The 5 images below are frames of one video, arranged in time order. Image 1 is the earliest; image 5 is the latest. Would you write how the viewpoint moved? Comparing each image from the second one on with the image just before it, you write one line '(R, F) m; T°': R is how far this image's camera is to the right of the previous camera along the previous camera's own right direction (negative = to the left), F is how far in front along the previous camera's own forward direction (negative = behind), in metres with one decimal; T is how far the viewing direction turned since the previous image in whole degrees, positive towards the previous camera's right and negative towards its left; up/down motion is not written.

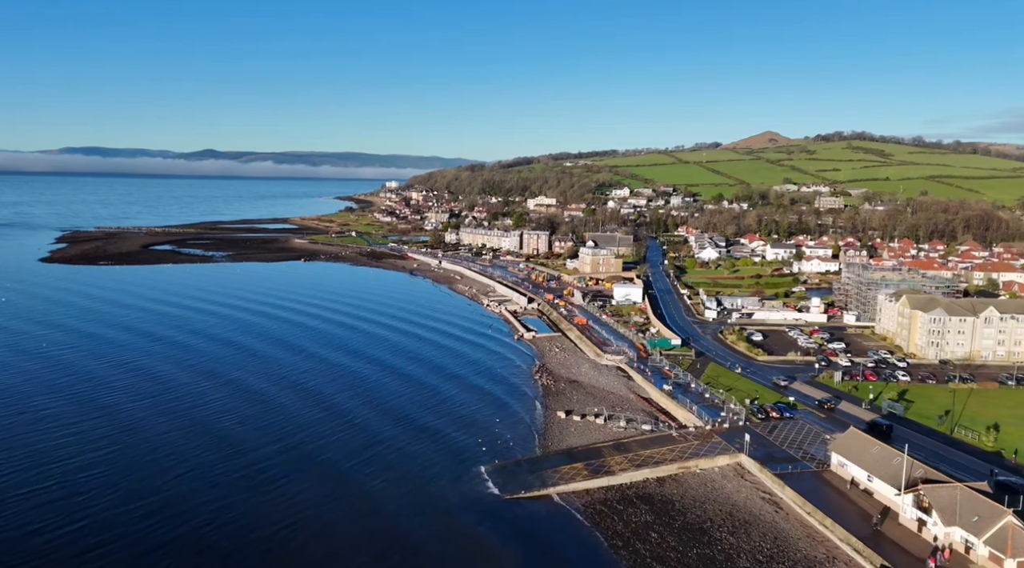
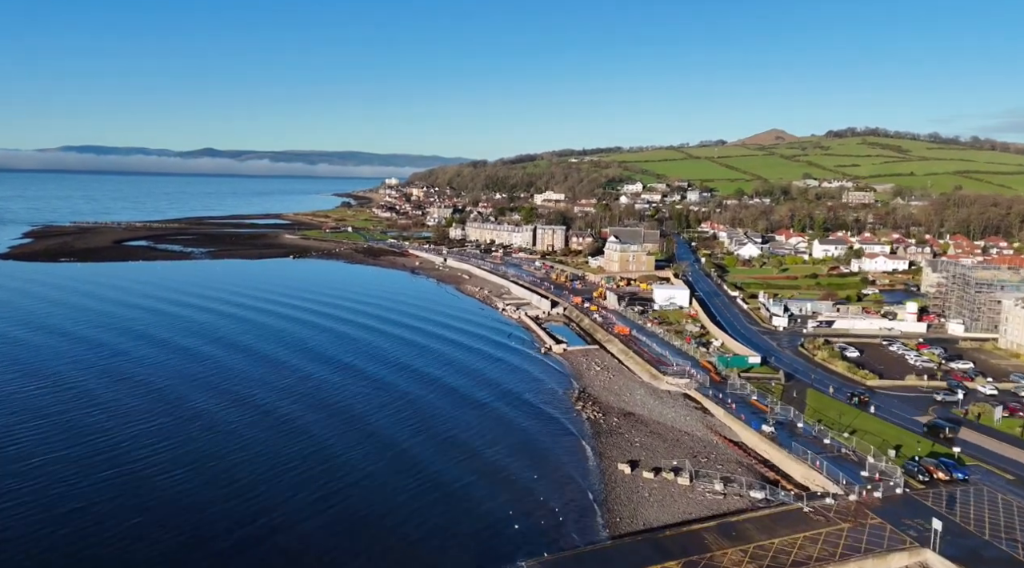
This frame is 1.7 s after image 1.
(-1.5, +9.7) m; 0°
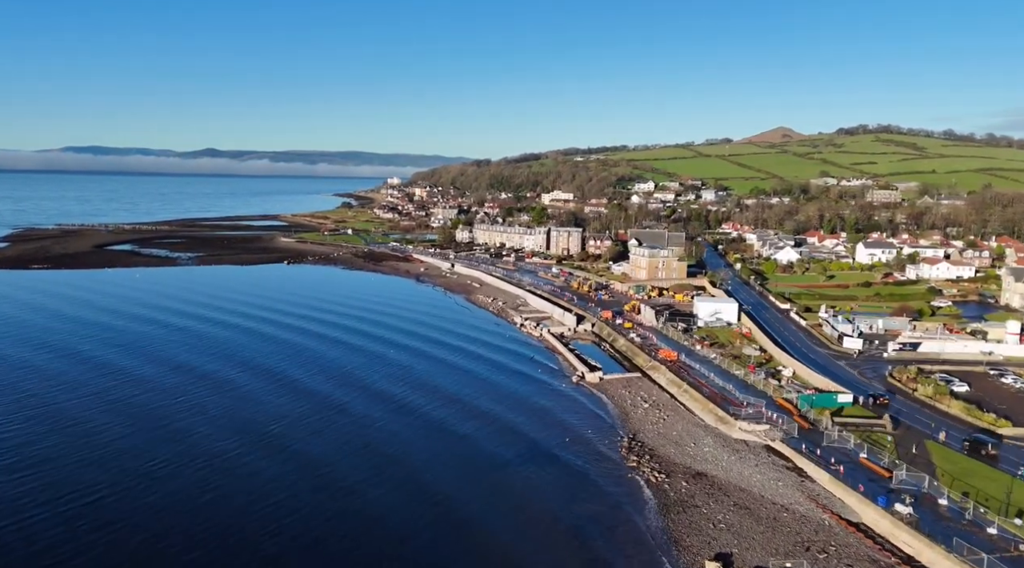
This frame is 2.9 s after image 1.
(-1.1, +6.6) m; 0°
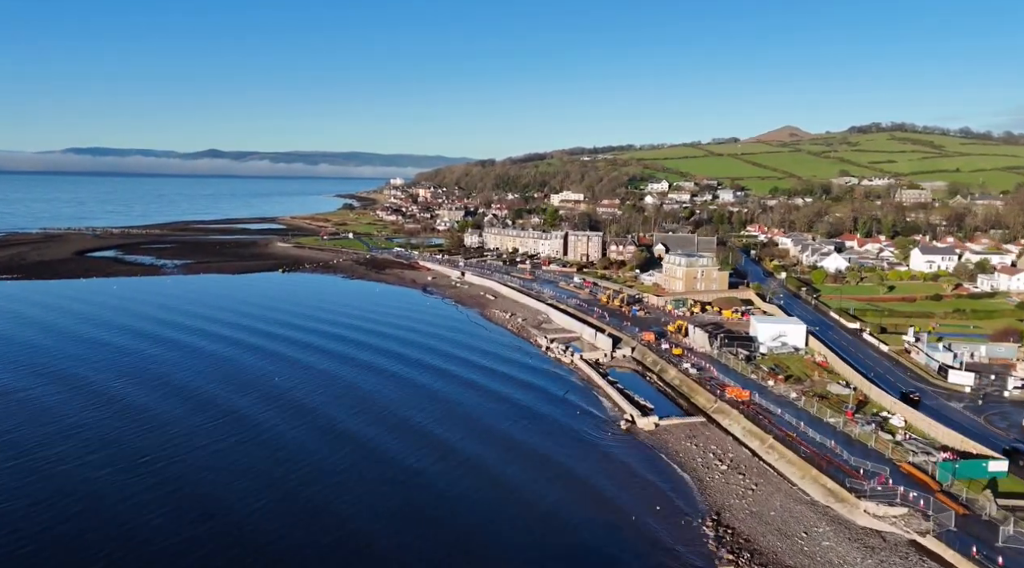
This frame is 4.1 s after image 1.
(-1.2, +6.7) m; 0°
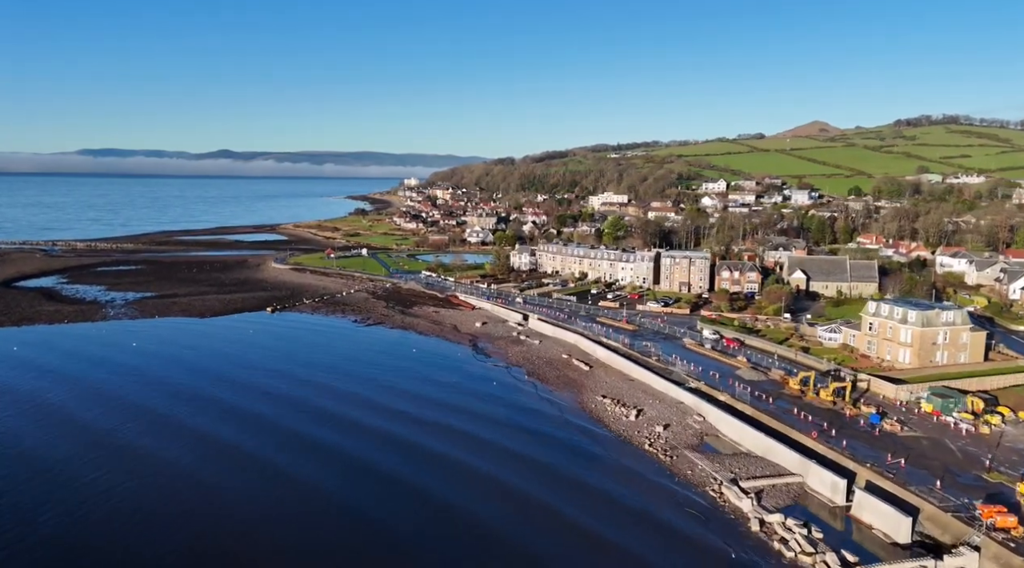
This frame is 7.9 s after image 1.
(-4.6, +20.5) m; -1°
